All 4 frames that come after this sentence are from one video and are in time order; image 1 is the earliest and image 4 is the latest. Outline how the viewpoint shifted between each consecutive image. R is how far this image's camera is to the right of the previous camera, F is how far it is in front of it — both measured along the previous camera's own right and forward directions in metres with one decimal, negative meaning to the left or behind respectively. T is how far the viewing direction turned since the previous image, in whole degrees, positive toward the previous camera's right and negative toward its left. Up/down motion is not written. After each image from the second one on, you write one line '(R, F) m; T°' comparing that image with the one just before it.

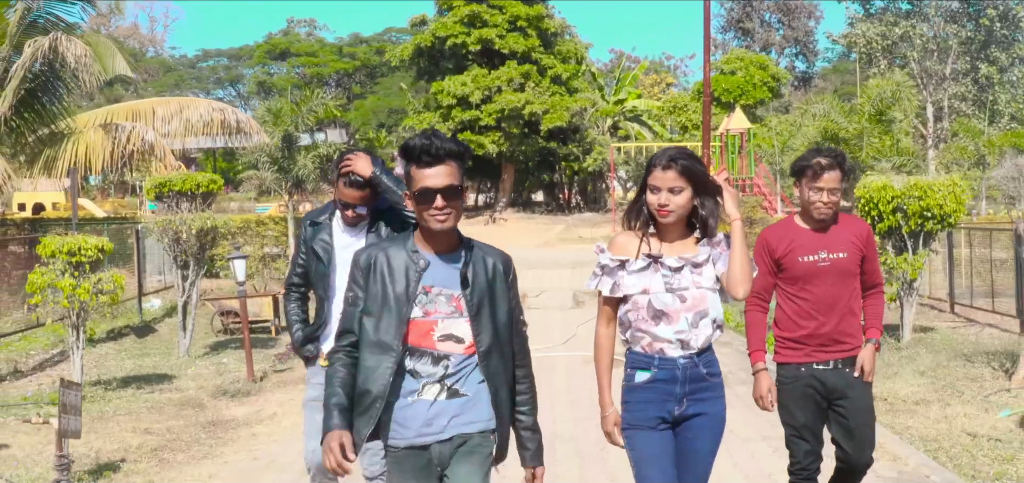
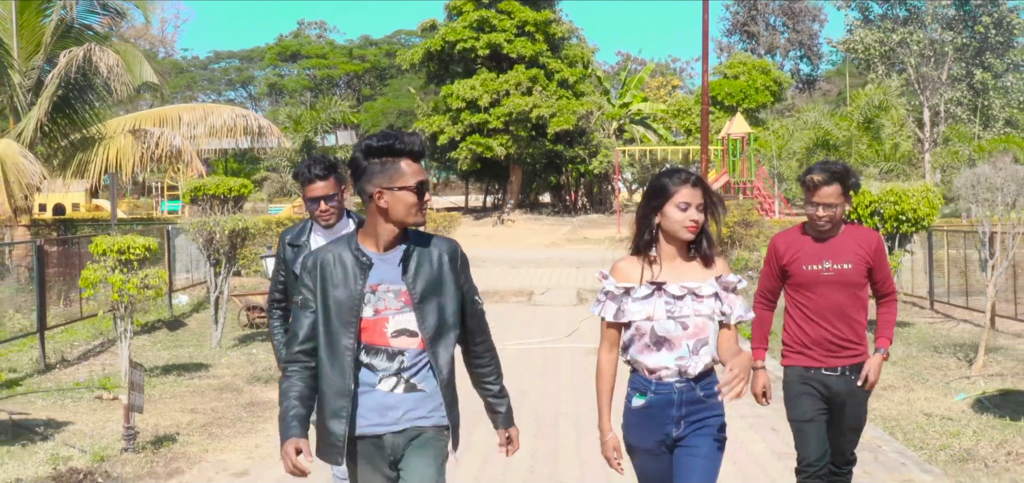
(0.0, -1.0) m; 0°
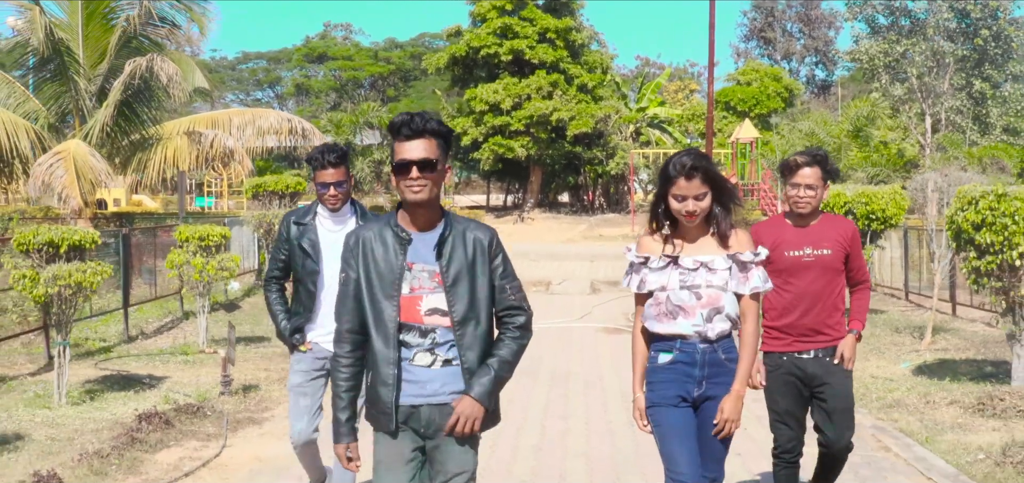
(0.0, -1.8) m; -1°
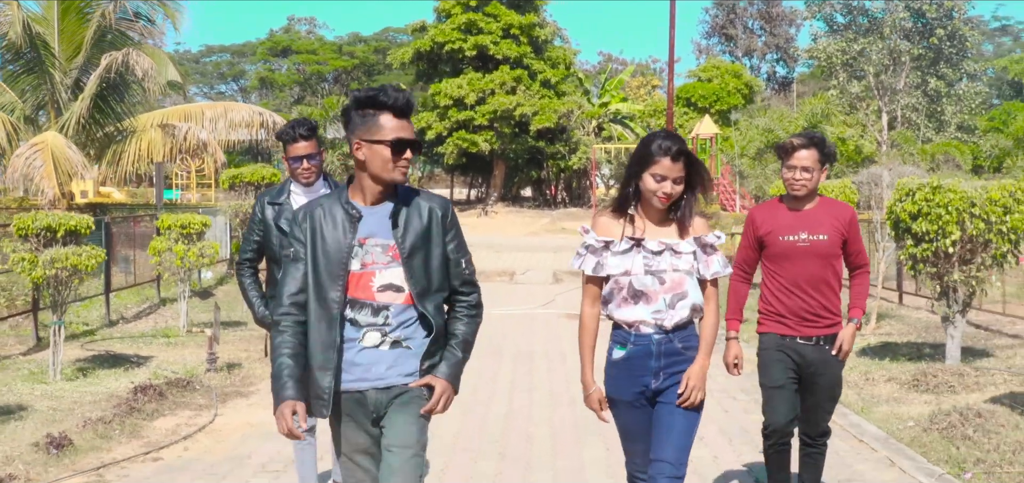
(-0.1, -0.7) m; +2°
